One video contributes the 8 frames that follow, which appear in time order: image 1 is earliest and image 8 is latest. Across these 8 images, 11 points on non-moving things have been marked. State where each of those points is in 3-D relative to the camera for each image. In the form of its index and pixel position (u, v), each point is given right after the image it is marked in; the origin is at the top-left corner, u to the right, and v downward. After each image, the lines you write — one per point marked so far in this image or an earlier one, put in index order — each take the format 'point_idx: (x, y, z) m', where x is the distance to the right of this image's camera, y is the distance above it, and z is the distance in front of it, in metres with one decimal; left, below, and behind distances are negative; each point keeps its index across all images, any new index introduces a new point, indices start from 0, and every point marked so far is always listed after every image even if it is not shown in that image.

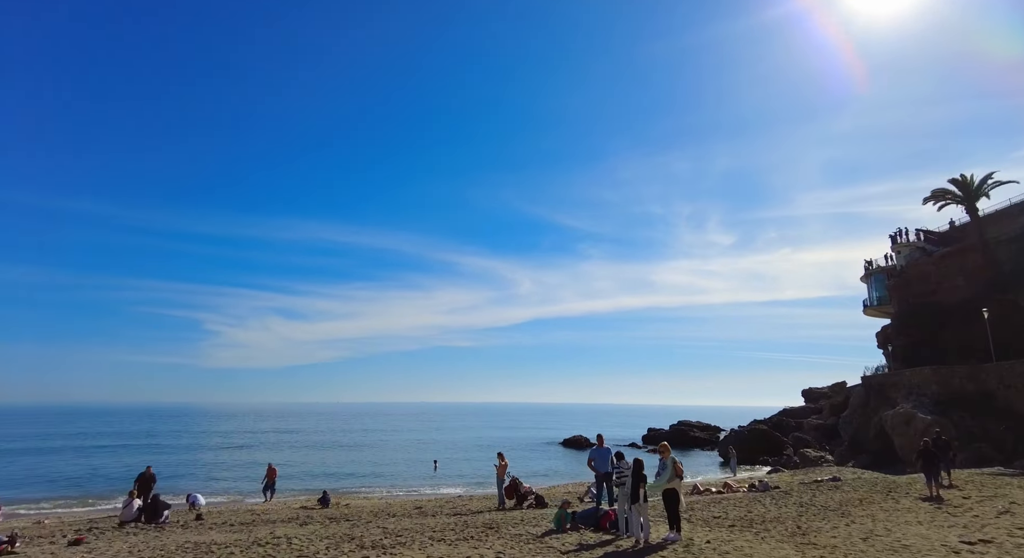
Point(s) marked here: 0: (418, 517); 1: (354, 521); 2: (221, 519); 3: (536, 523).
0: (-2.6, -6.6, +16.5) m
1: (-4.4, -6.8, +16.6) m
2: (-9.2, -7.7, +18.9) m
3: (+0.5, -5.1, +12.3) m
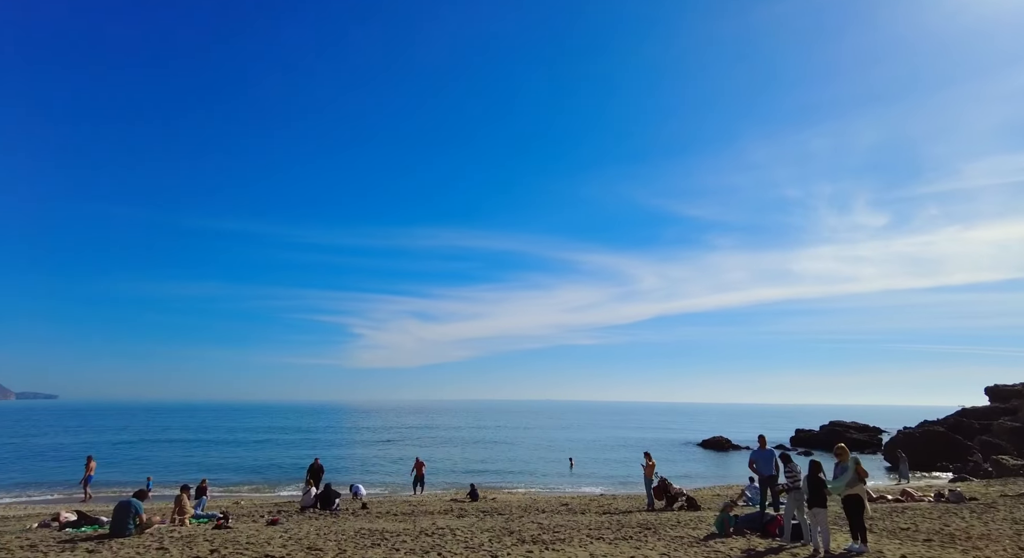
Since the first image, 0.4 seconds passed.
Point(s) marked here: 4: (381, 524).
0: (+1.6, -6.6, +16.7) m
1: (-0.1, -6.8, +17.1) m
2: (-4.3, -7.9, +20.4) m
3: (+3.7, -5.0, +12.0) m
4: (-3.3, -6.4, +15.4) m
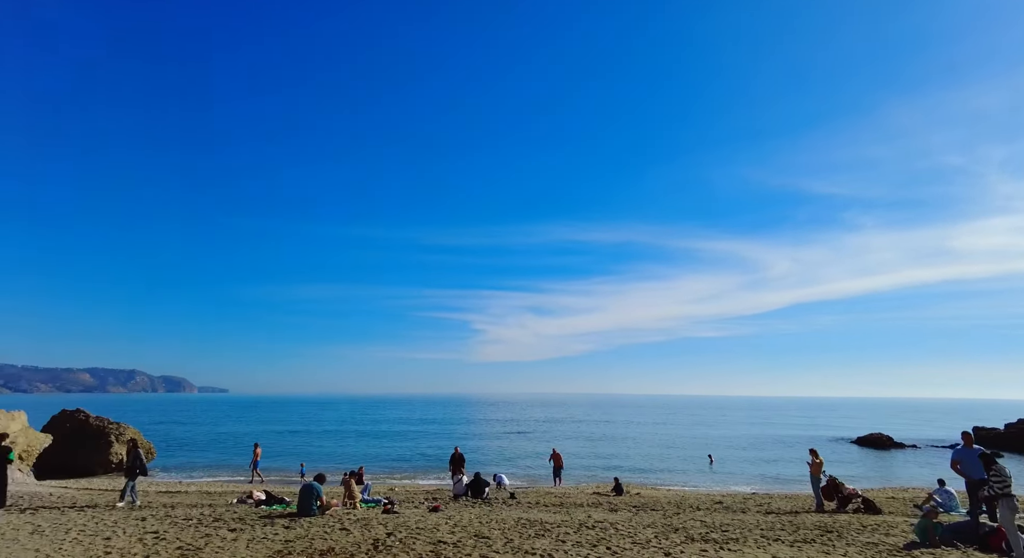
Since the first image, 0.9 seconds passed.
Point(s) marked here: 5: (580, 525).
0: (+5.8, -6.3, +15.9) m
1: (+4.2, -6.5, +16.6) m
2: (+0.8, -7.7, +20.7) m
3: (+6.9, -4.6, +10.8) m
4: (+0.7, -6.2, +15.6) m
5: (+1.6, -5.6, +13.6) m
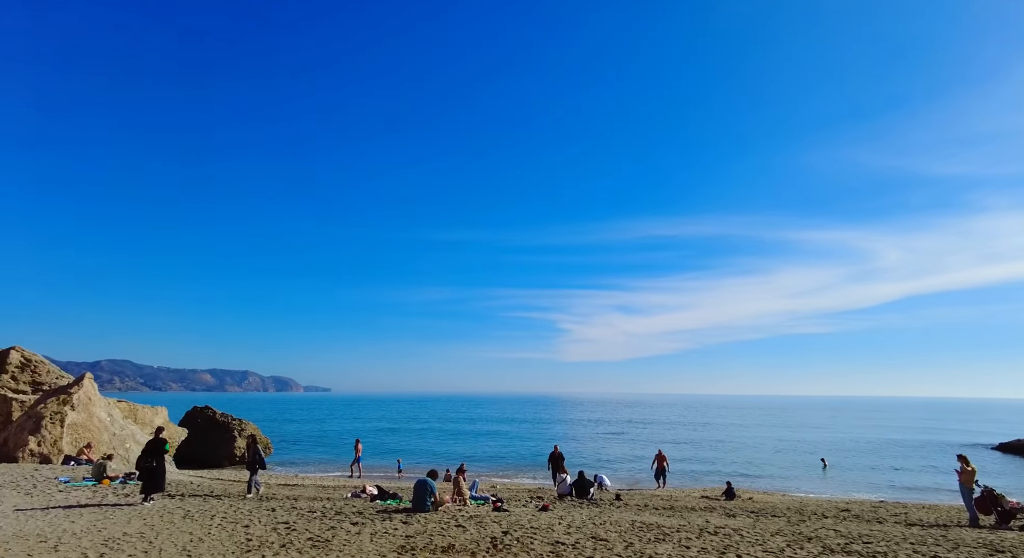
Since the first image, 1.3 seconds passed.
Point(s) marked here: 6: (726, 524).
0: (+8.7, -6.0, +14.6) m
1: (+7.2, -6.3, +15.6) m
2: (+4.4, -7.6, +20.1) m
3: (+8.9, -4.3, +9.4) m
4: (+3.6, -6.1, +15.0) m
5: (+4.1, -5.5, +13.0) m
6: (+5.2, -6.0, +14.3) m
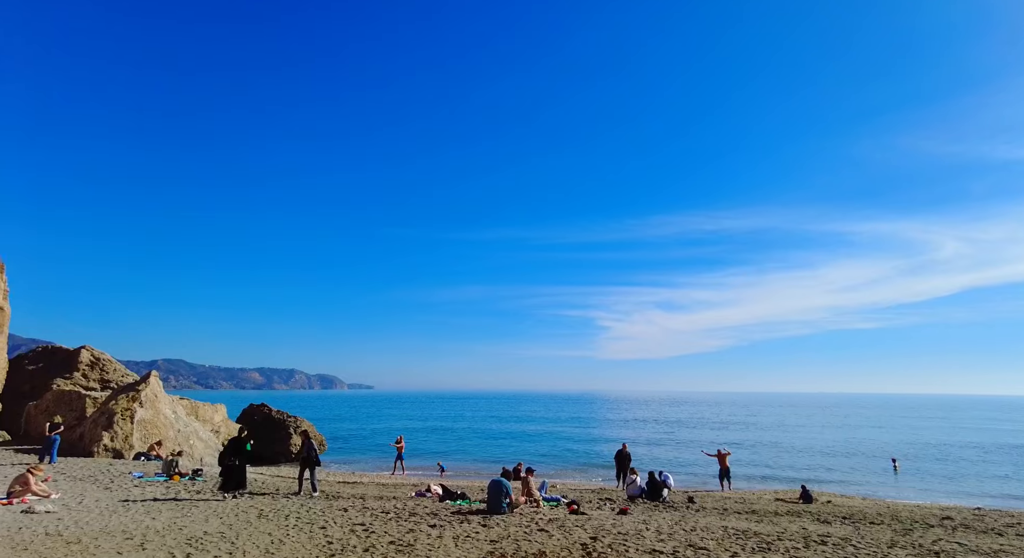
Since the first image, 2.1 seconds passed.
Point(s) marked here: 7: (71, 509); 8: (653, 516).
0: (+10.5, -5.7, +13.3) m
1: (+9.1, -6.0, +14.4) m
2: (+6.7, -7.3, +19.1) m
3: (+10.4, -4.0, +8.1) m
4: (+5.4, -5.8, +14.1) m
5: (+5.9, -5.2, +12.0) m
6: (+7.0, -5.7, +13.3) m
7: (-10.0, -5.2, +13.4) m
8: (+3.5, -6.0, +14.9) m
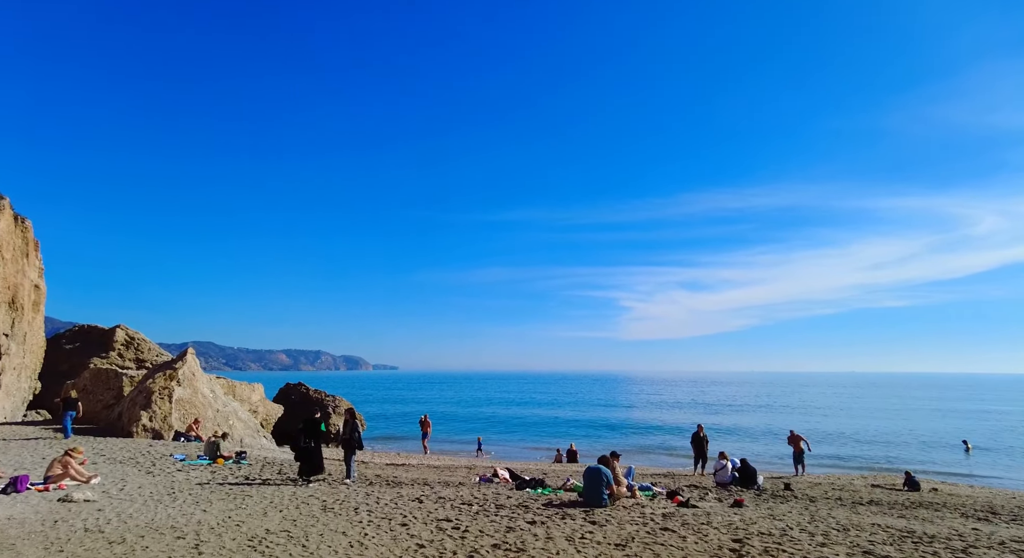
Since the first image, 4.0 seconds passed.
0: (+12.5, -4.7, +10.8) m
1: (+11.2, -4.9, +12.0) m
2: (+8.9, -6.1, +16.8) m
3: (+12.2, -3.2, +5.6) m
4: (+7.5, -4.8, +11.8) m
5: (+7.9, -4.3, +9.7) m
6: (+9.1, -4.7, +10.9) m
7: (-7.9, -4.3, +11.7) m
8: (+5.6, -4.9, +12.7) m
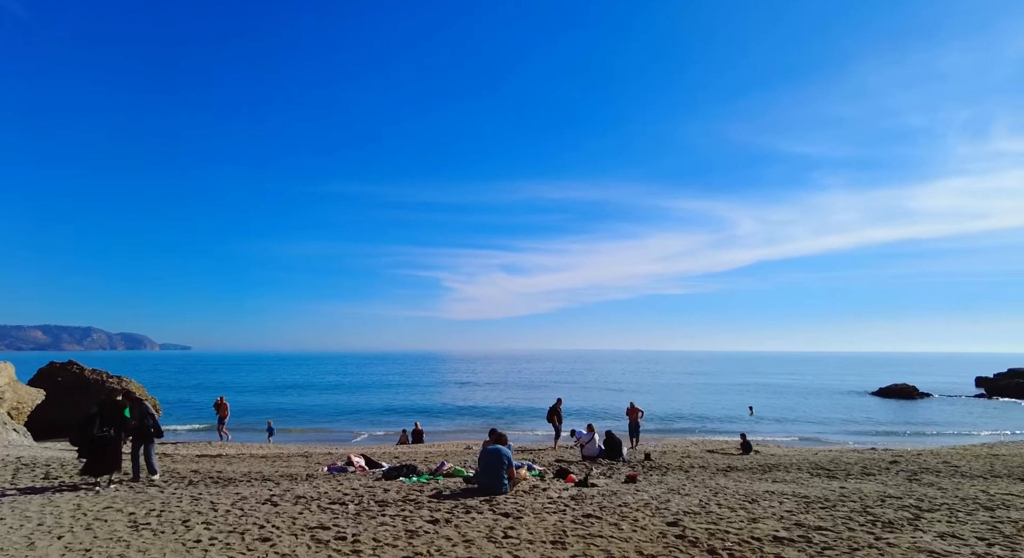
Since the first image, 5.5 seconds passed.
0: (+10.4, -4.2, +12.5) m
1: (+8.7, -4.4, +13.2) m
2: (+5.1, -5.3, +17.1) m
3: (+11.7, -2.9, +7.3) m
4: (+5.3, -4.2, +11.9) m
5: (+6.3, -3.7, +10.0) m
6: (+7.0, -4.1, +11.5) m
7: (-9.4, -3.2, +7.2) m
8: (+3.2, -4.2, +12.2) m
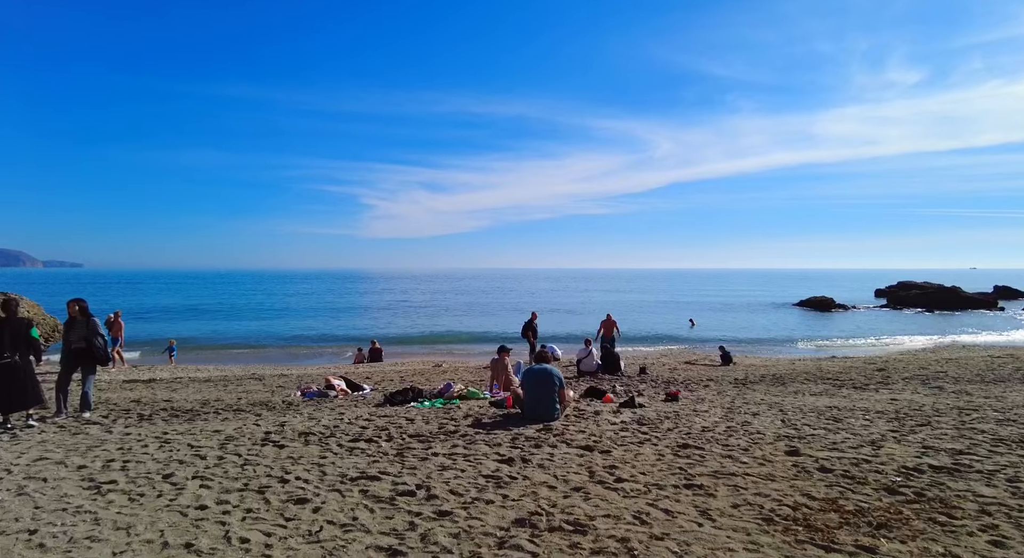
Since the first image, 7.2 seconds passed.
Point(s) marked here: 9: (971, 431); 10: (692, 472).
0: (+10.8, -2.2, +12.2) m
1: (+9.1, -2.3, +12.7) m
2: (+5.0, -2.7, +16.2) m
3: (+12.8, -1.6, +7.1) m
4: (+5.8, -2.2, +11.0) m
5: (+7.0, -2.1, +9.1) m
6: (+7.6, -2.2, +10.8) m
7: (-8.1, -2.0, +4.3) m
8: (+3.7, -2.2, +11.0) m
9: (+6.2, -2.0, +7.9) m
10: (+1.9, -2.0, +6.2) m
